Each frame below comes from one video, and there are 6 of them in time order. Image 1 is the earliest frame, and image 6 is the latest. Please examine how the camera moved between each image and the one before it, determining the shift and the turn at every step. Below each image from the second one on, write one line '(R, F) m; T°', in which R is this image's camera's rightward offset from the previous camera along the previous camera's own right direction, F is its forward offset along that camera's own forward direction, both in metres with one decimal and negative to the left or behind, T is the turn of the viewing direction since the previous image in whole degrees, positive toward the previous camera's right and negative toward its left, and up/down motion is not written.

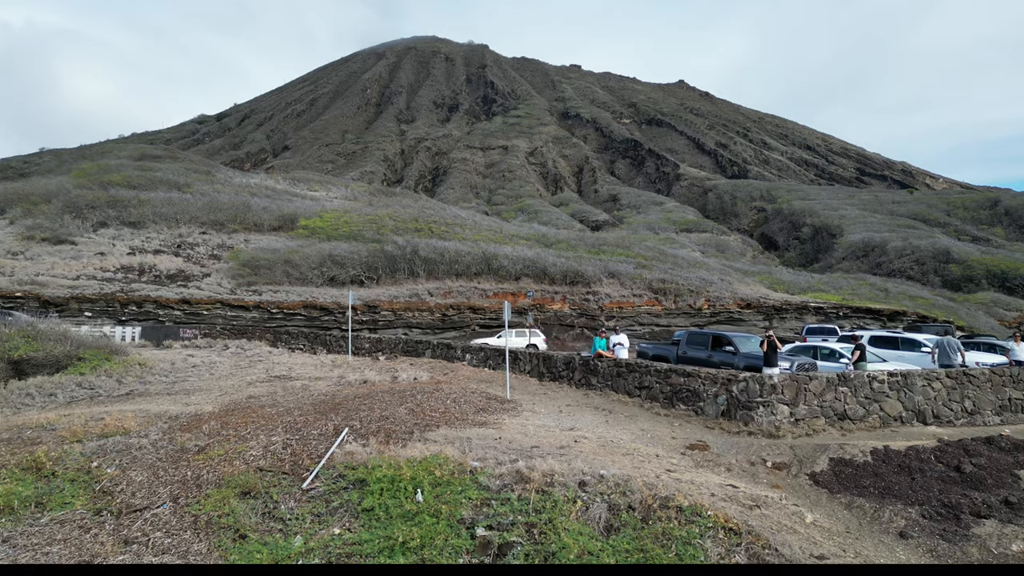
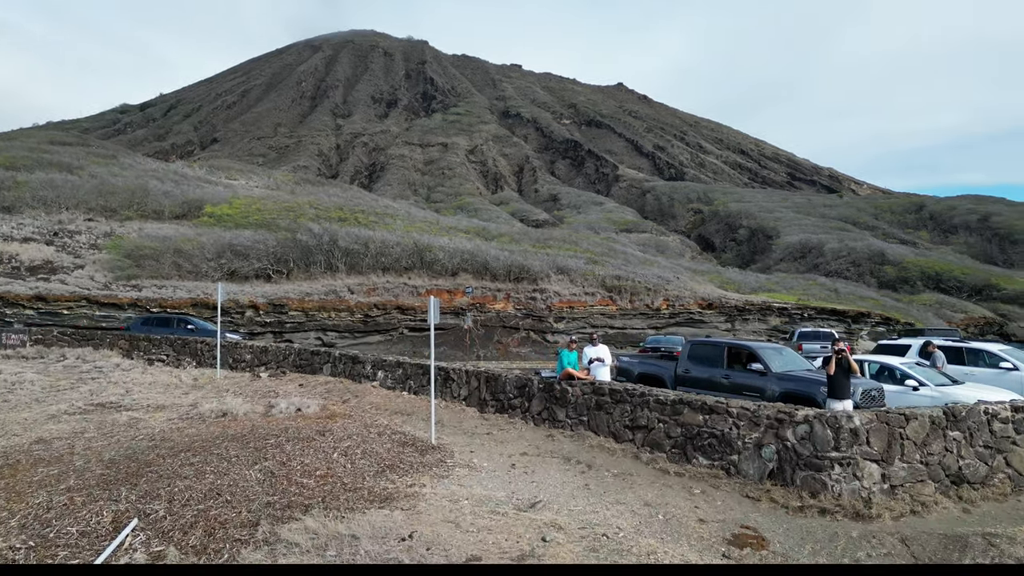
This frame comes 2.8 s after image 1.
(+0.1, +4.3) m; +5°
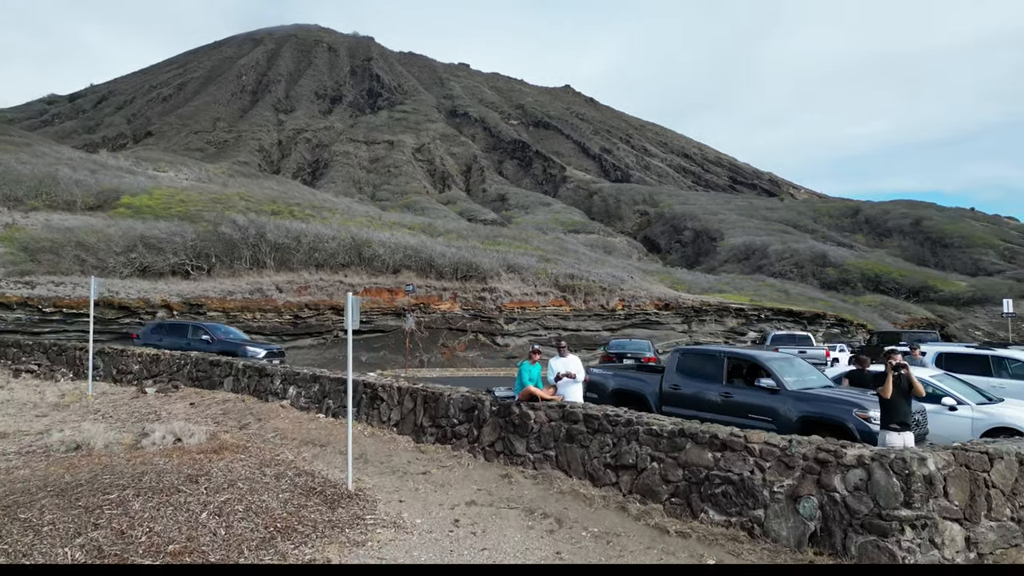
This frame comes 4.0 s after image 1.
(0.0, +2.1) m; +4°
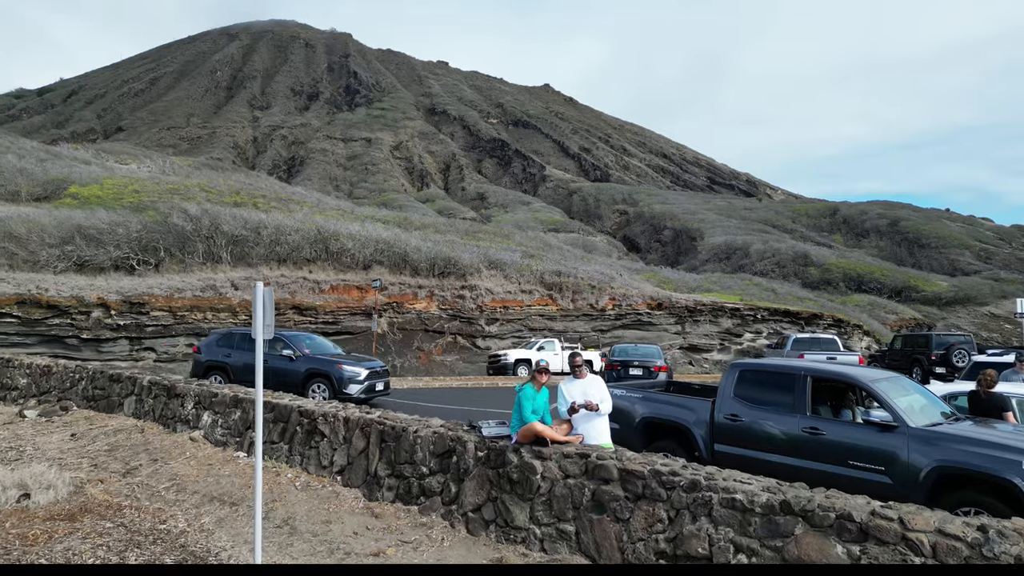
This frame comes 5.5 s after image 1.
(-0.1, +2.2) m; +2°
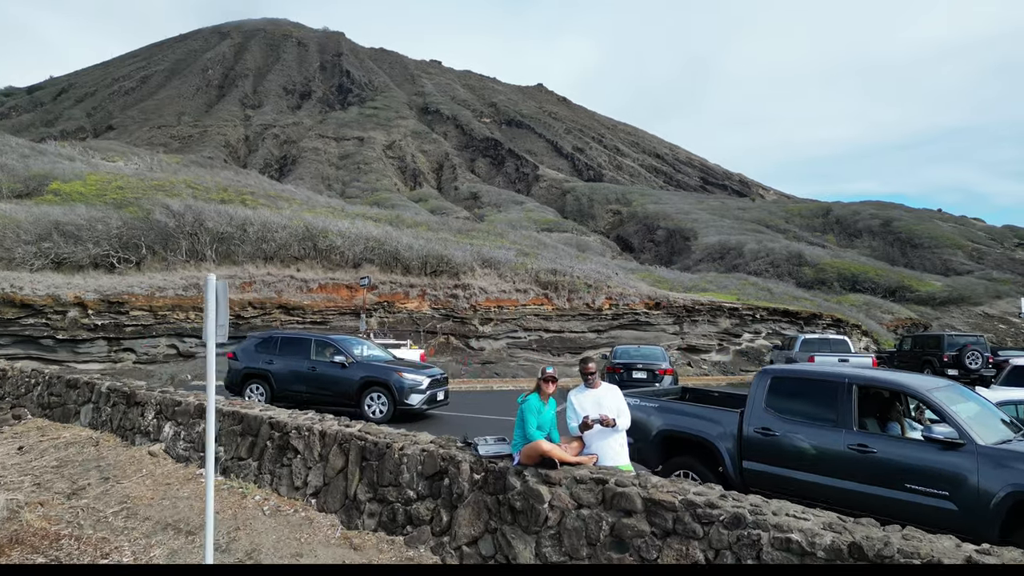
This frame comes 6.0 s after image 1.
(0.0, +0.7) m; +1°
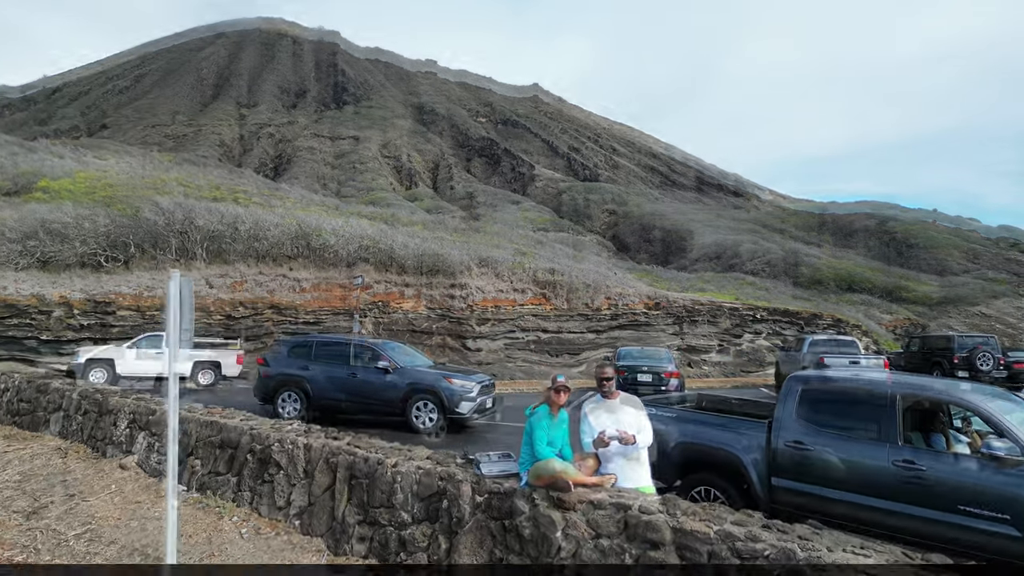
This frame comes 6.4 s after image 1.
(-0.1, +0.5) m; 0°
